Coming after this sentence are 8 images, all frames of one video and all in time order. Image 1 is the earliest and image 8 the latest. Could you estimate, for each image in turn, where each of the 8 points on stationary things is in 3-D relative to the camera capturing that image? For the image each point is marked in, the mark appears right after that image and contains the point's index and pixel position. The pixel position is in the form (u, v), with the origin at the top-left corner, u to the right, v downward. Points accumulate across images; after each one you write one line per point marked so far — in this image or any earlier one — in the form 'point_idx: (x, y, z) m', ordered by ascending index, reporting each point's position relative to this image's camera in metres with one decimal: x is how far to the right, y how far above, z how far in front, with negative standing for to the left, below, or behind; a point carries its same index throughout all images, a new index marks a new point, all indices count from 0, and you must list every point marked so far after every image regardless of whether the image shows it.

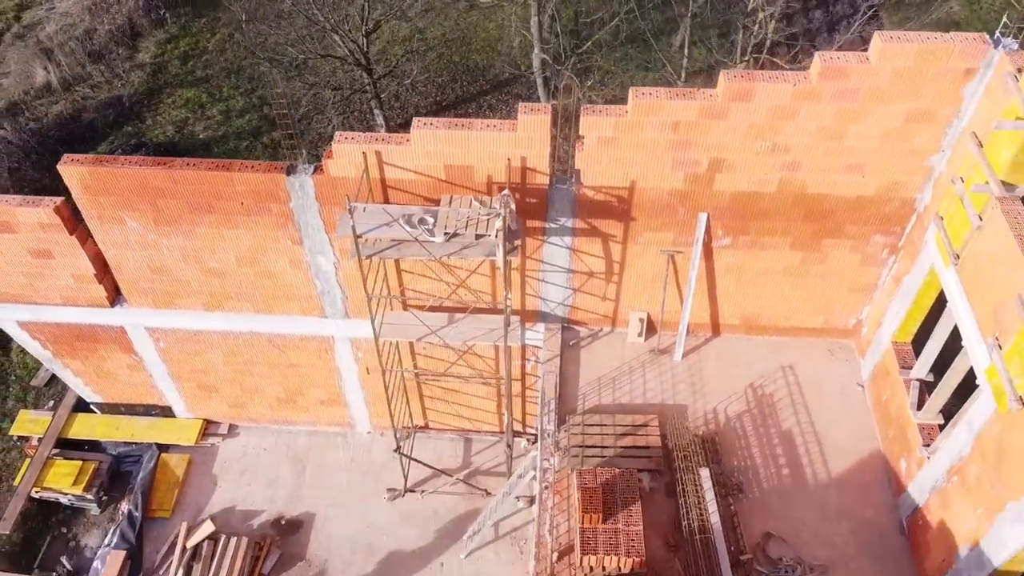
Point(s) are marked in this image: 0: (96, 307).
0: (-5.6, -0.3, +10.8) m
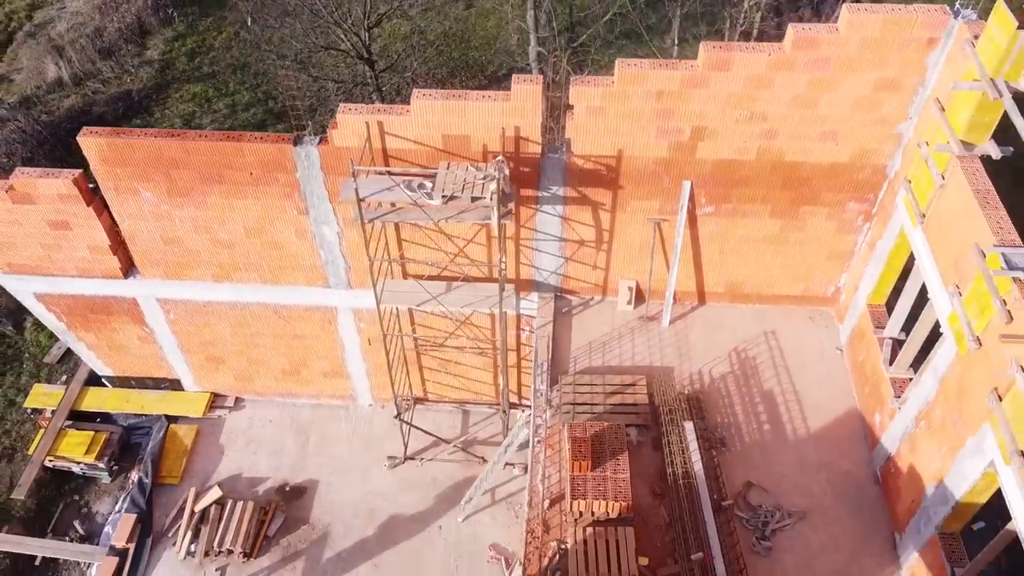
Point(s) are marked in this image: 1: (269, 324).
0: (-5.6, +0.1, +11.3) m
1: (-3.5, -0.5, +11.8) m
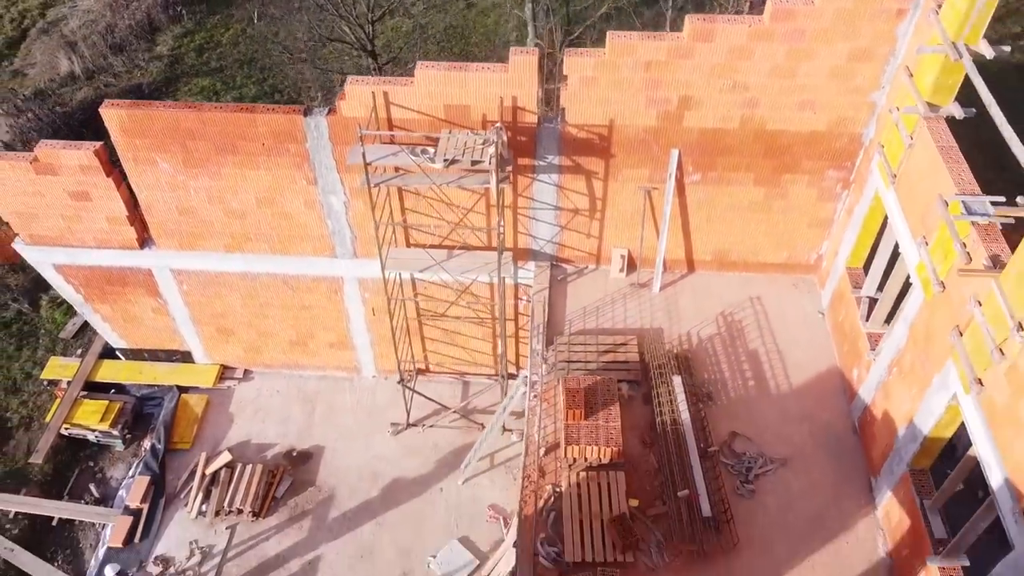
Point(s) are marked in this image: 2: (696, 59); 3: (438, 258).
0: (-5.6, +0.6, +11.9) m
1: (-3.6, -0.1, +12.4) m
2: (+2.0, +2.5, +9.0) m
3: (-1.0, +0.4, +11.3) m
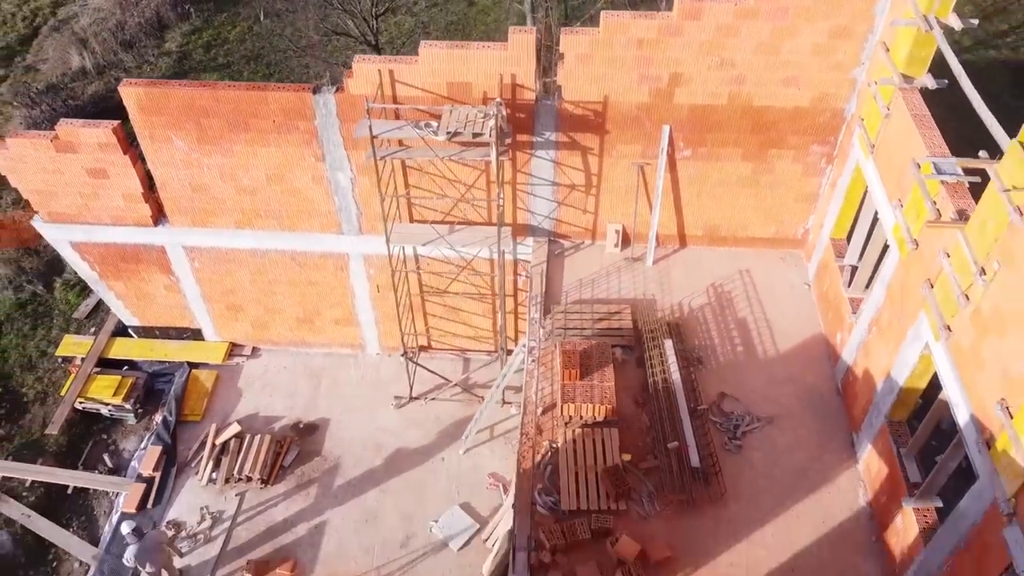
0: (-5.7, +0.9, +12.4) m
1: (-3.6, +0.3, +12.9) m
2: (+2.0, +3.0, +9.5) m
3: (-1.0, +0.8, +11.8) m
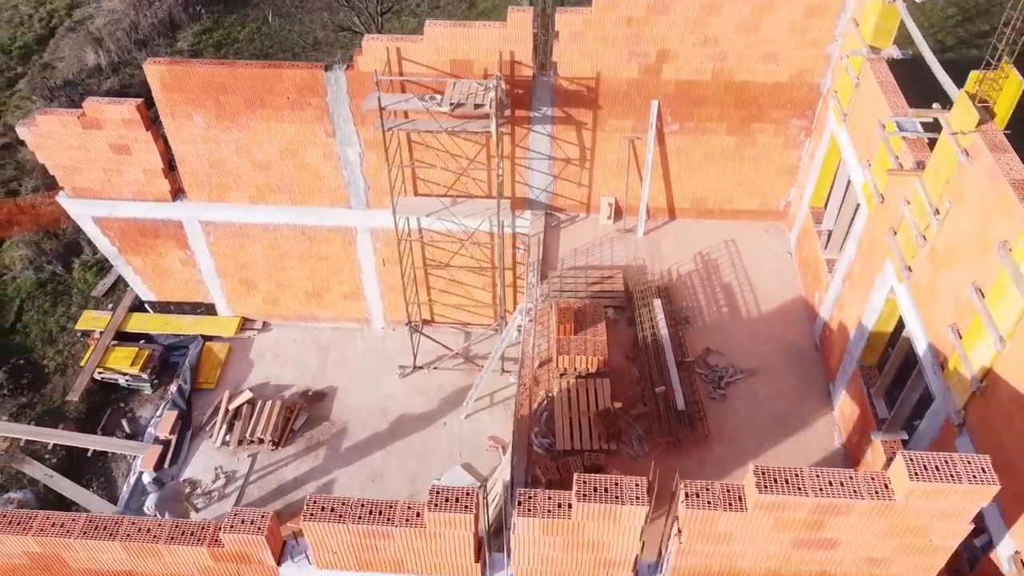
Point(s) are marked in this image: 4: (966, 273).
0: (-5.7, +1.4, +13.1) m
1: (-3.6, +0.7, +13.6) m
2: (+2.0, +3.5, +10.3) m
3: (-1.0, +1.3, +12.5) m
4: (+3.9, +0.1, +6.9) m
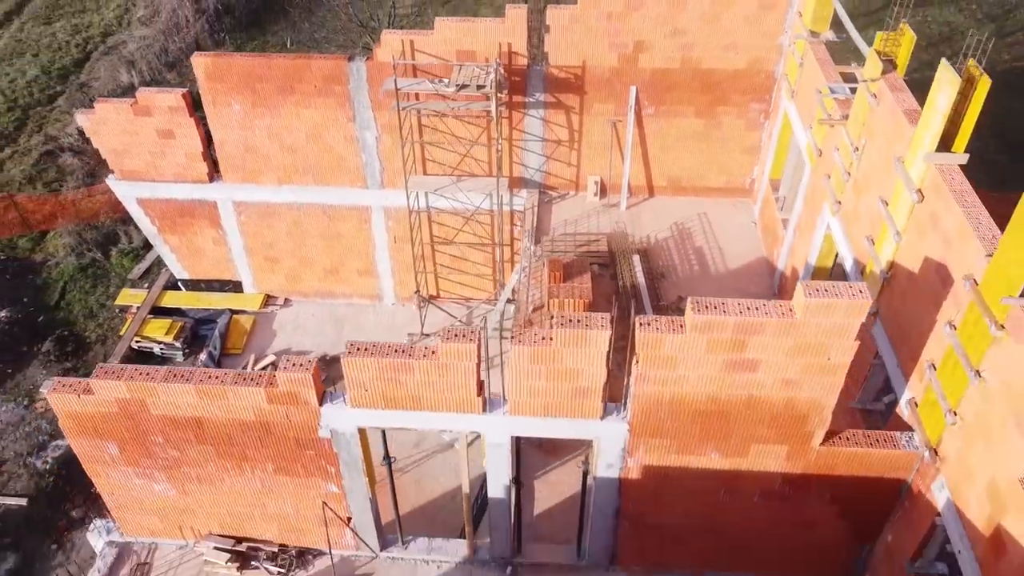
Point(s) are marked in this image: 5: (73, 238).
0: (-5.7, +1.9, +14.8) m
1: (-3.6, +1.2, +15.2) m
2: (+2.0, +4.1, +12.1) m
3: (-1.1, +1.8, +14.2) m
4: (+3.8, +1.0, +8.5) m
5: (-9.8, +1.1, +18.1) m
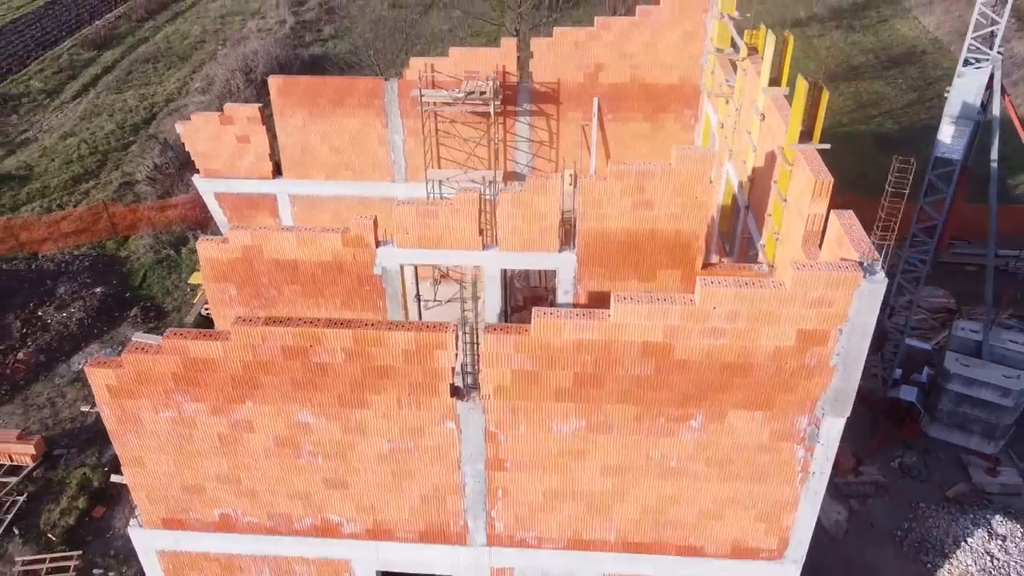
0: (-5.8, +2.6, +19.1) m
1: (-3.8, +1.8, +19.4) m
2: (+1.8, +5.1, +16.7) m
3: (-1.2, +2.6, +18.5) m
4: (+3.7, +2.5, +12.8) m
5: (-9.9, +1.3, +22.3) m
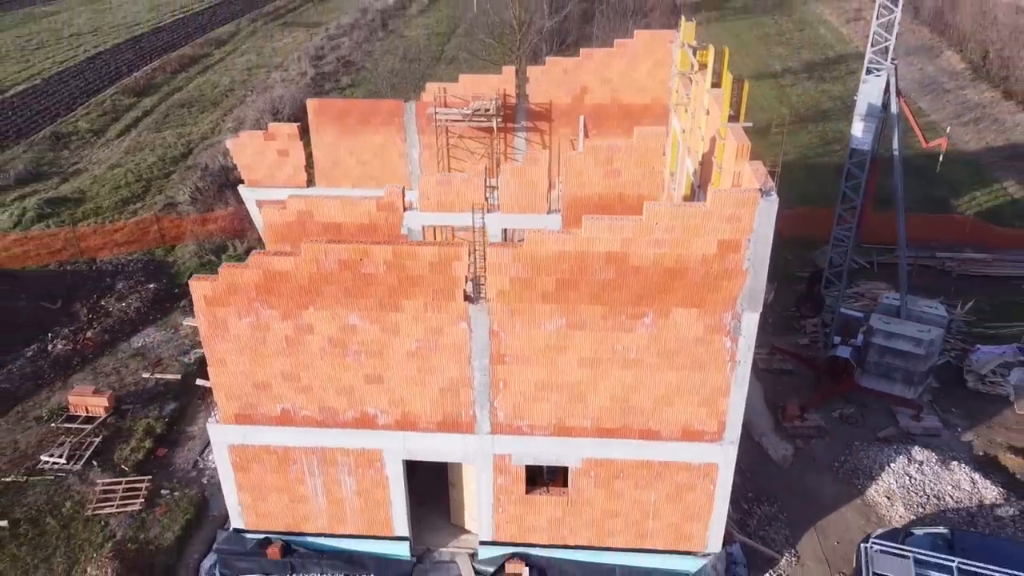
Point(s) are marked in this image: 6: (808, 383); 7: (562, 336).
0: (-5.9, +2.7, +22.3) m
1: (-3.8, +2.0, +22.6) m
2: (+1.8, +5.5, +20.1) m
3: (-1.2, +2.8, +21.7) m
4: (+3.7, +3.2, +16.0) m
5: (-9.9, +1.3, +25.4) m
6: (+6.8, -2.2, +18.6) m
7: (+0.7, -0.7, +11.9) m
